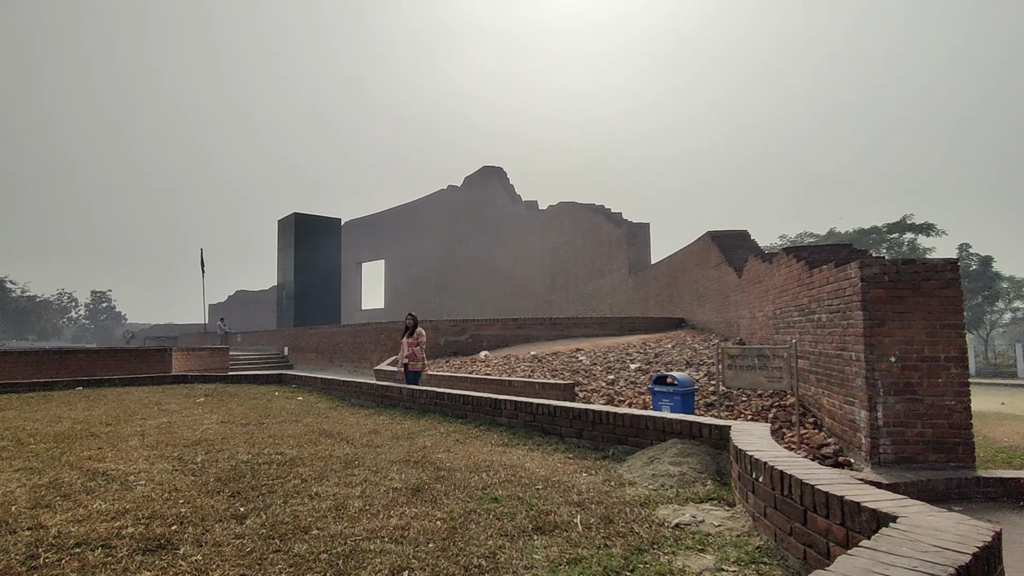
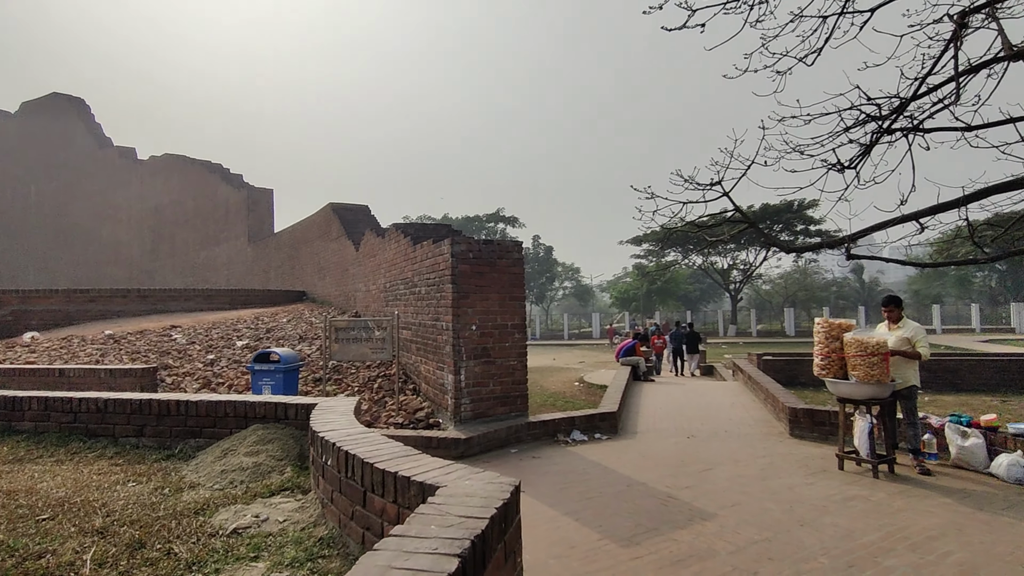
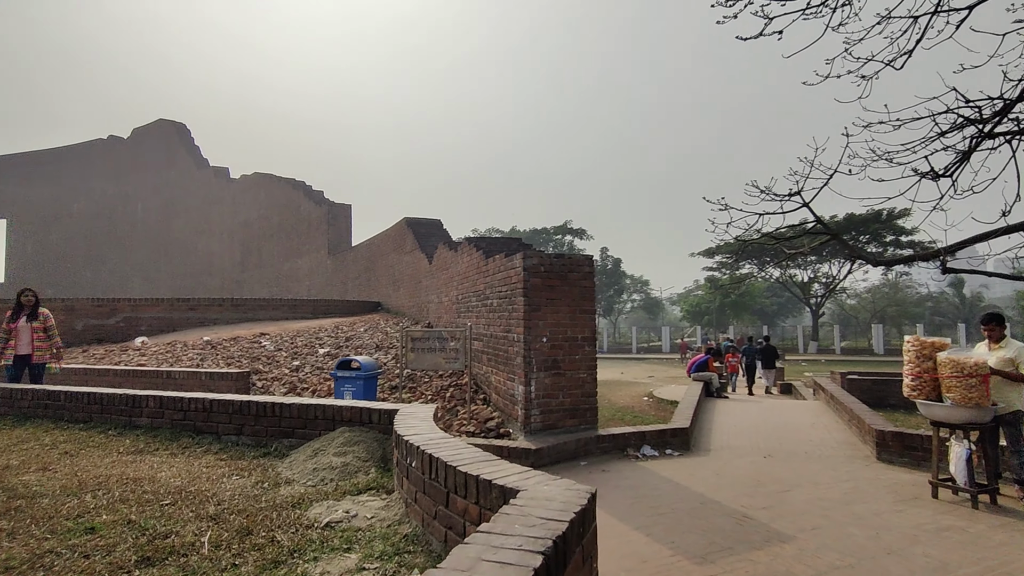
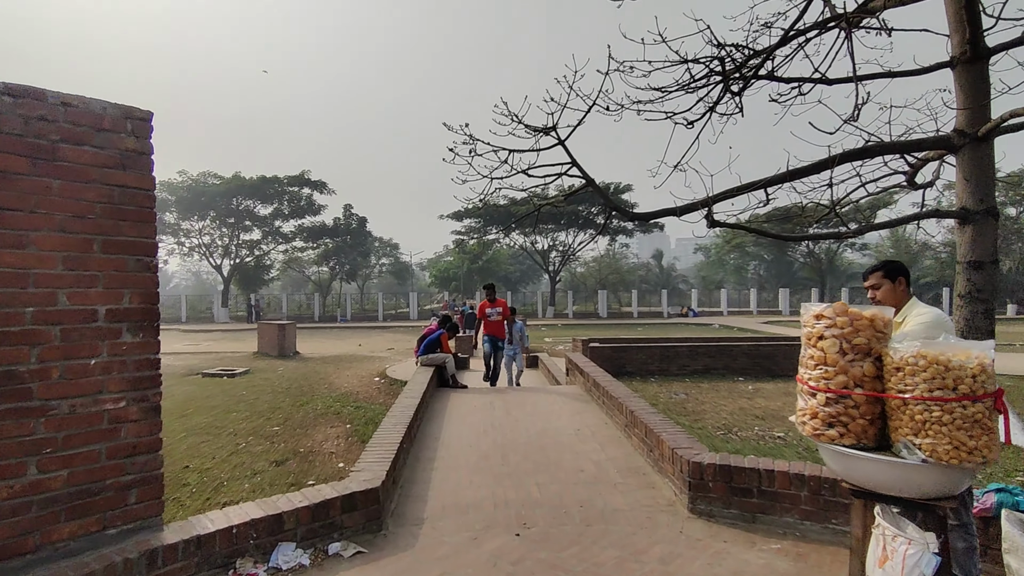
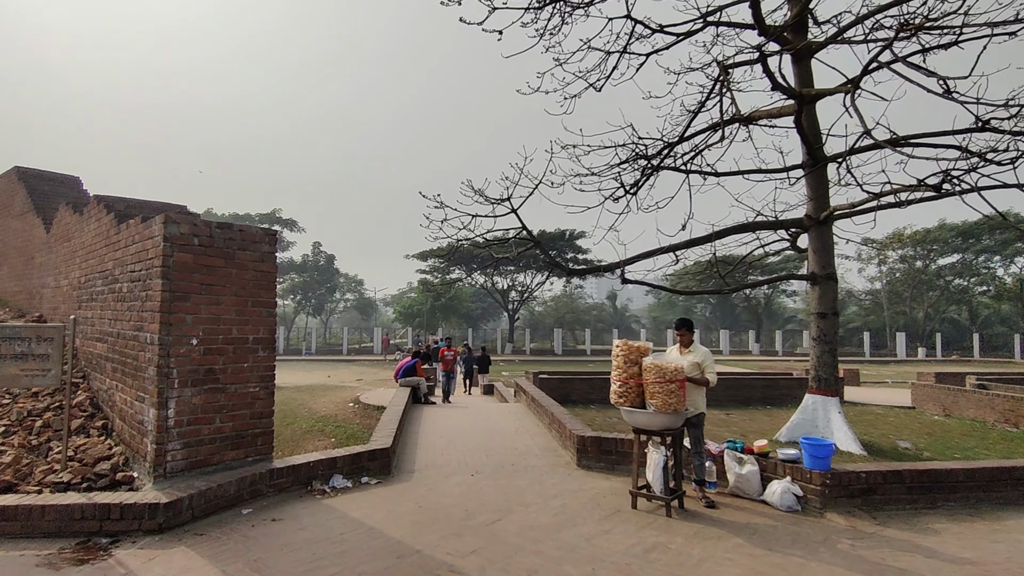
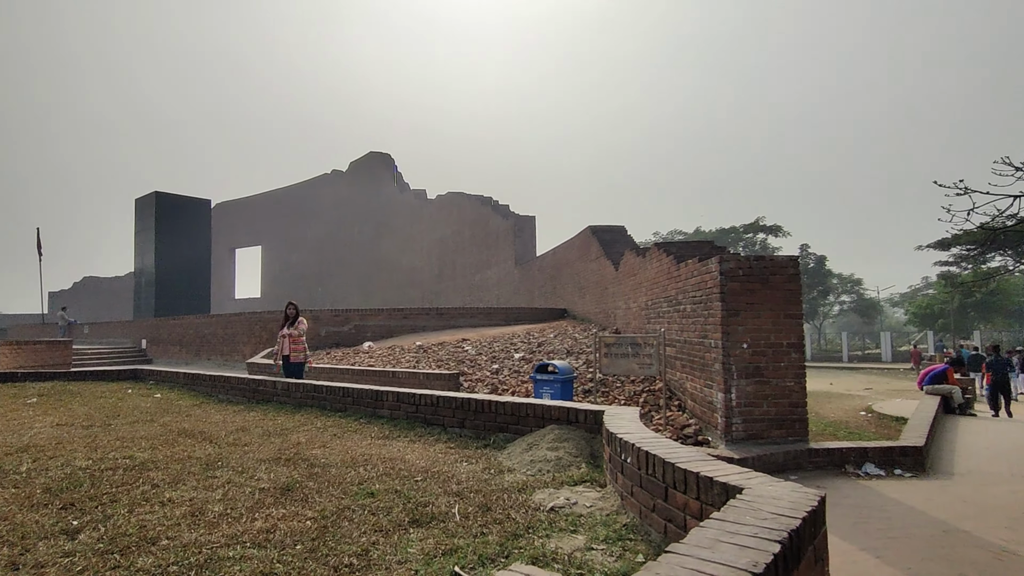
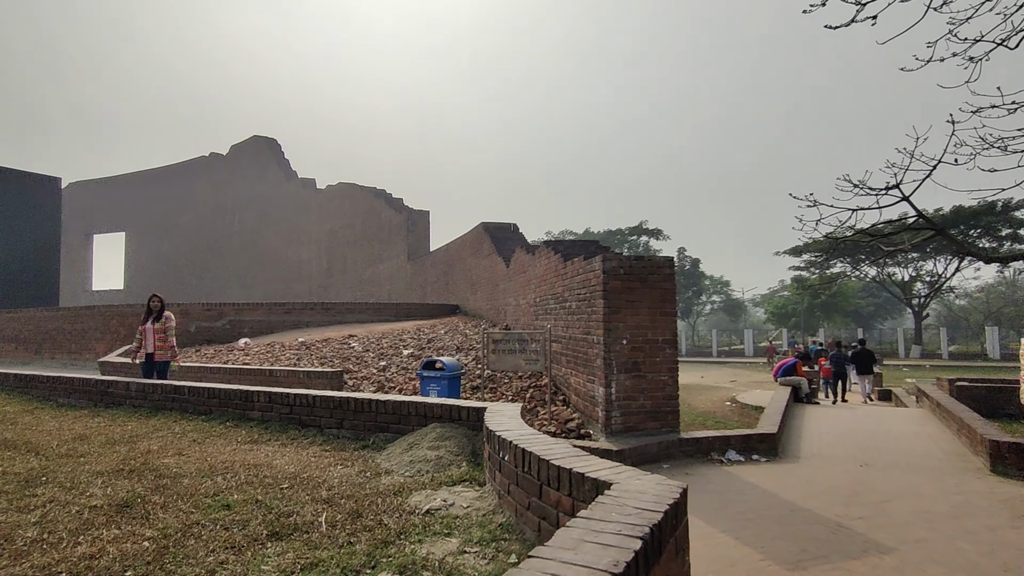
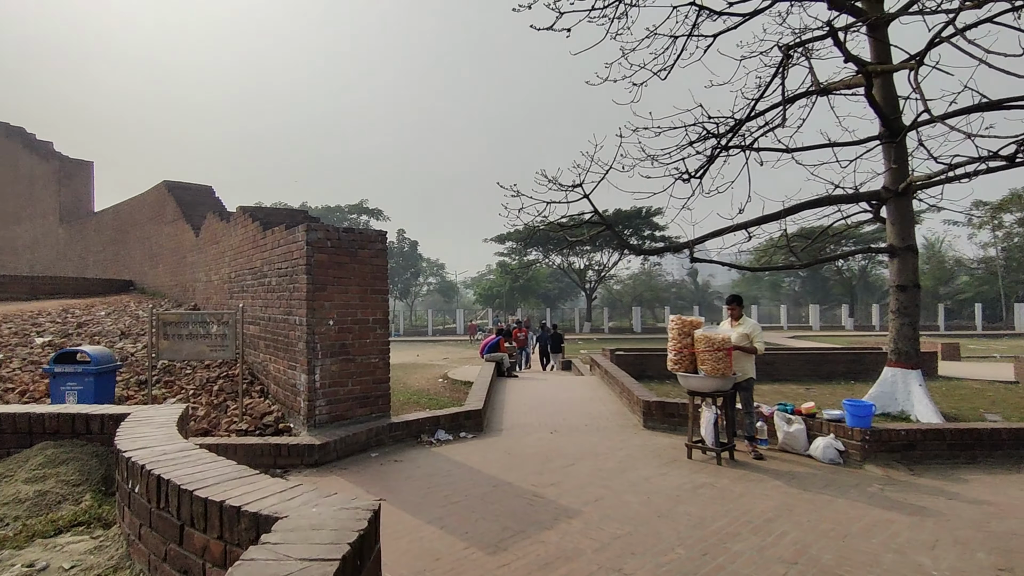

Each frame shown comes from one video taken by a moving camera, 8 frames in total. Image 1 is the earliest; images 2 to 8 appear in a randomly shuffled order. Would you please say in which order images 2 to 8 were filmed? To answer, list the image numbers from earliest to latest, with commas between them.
6, 7, 3, 2, 8, 5, 4
